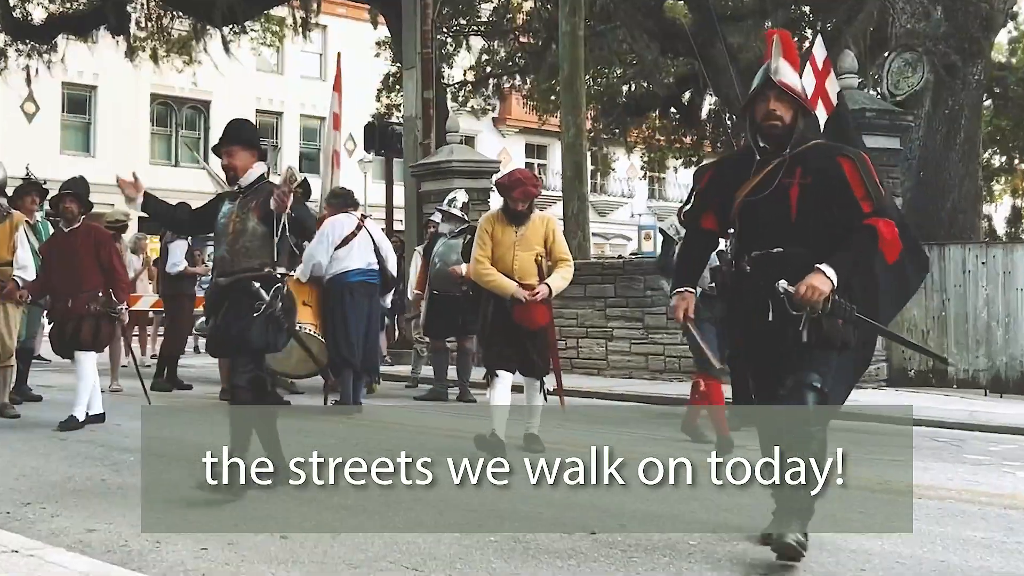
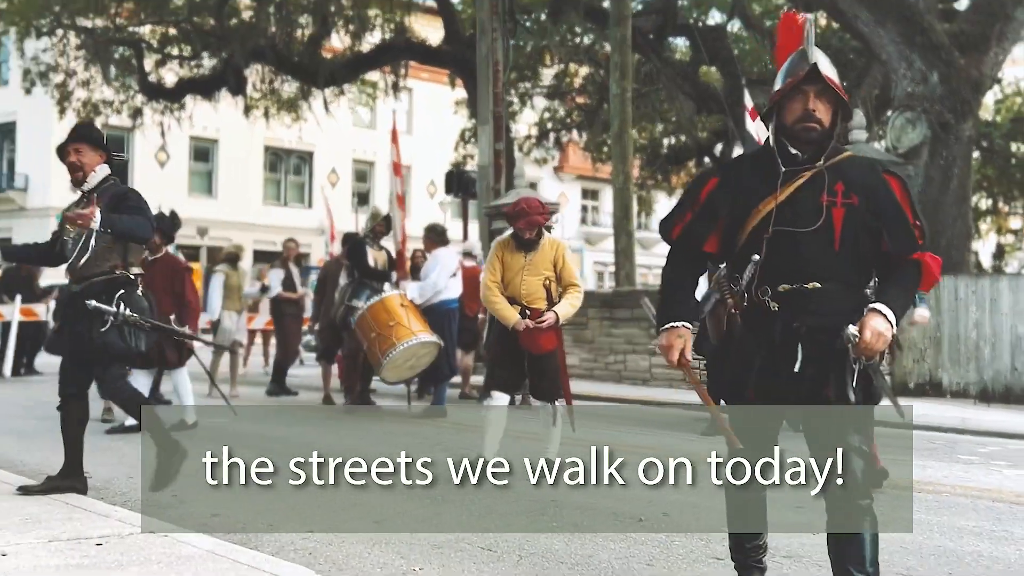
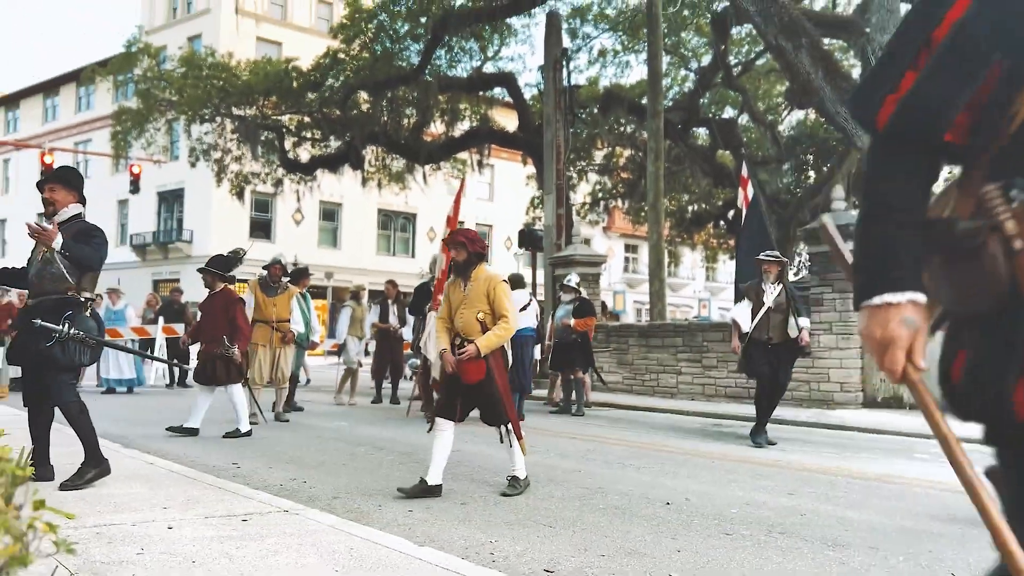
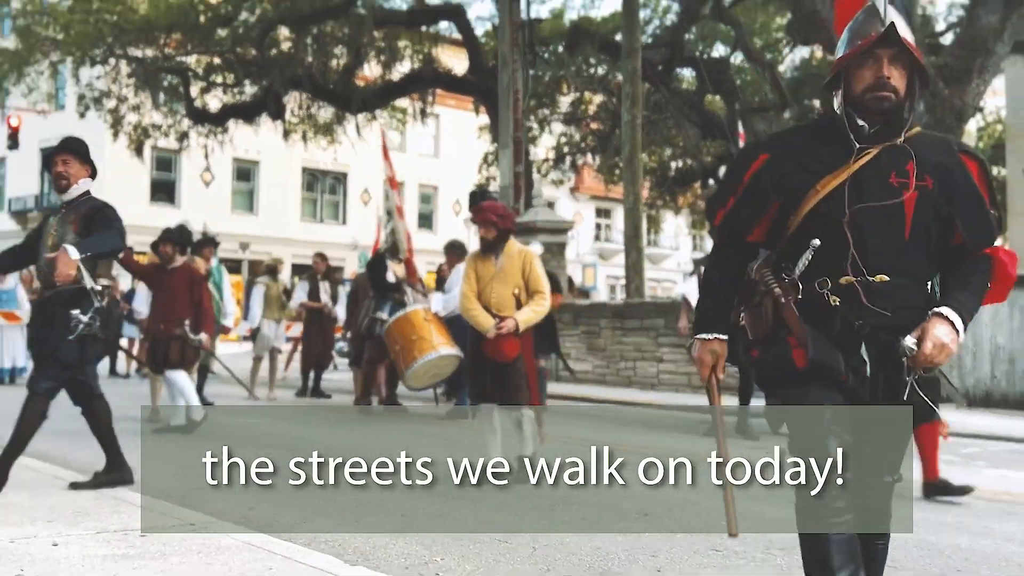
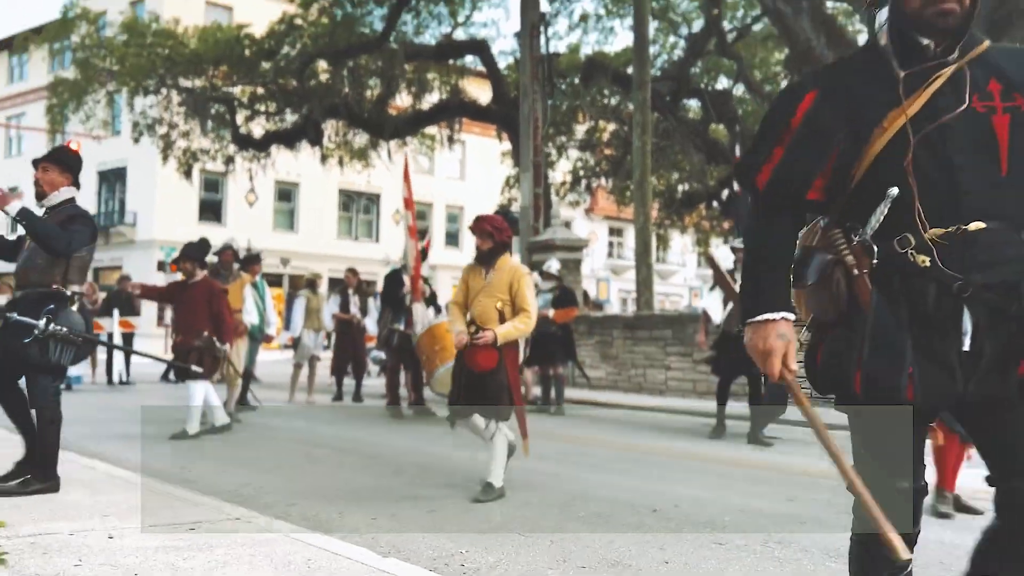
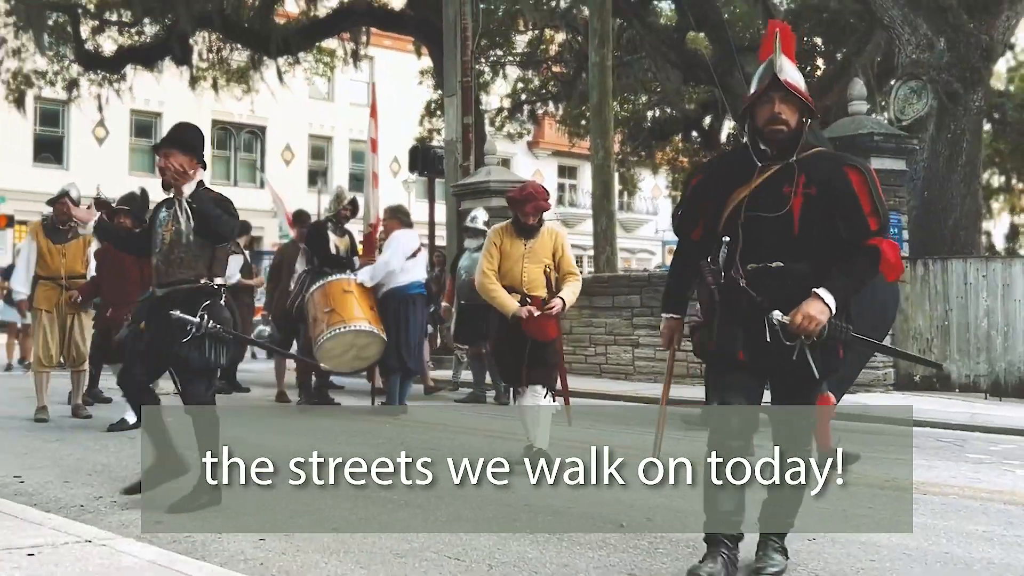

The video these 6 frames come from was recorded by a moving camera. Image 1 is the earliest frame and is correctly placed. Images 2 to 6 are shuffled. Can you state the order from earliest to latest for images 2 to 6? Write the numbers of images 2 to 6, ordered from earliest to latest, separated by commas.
6, 2, 4, 5, 3
